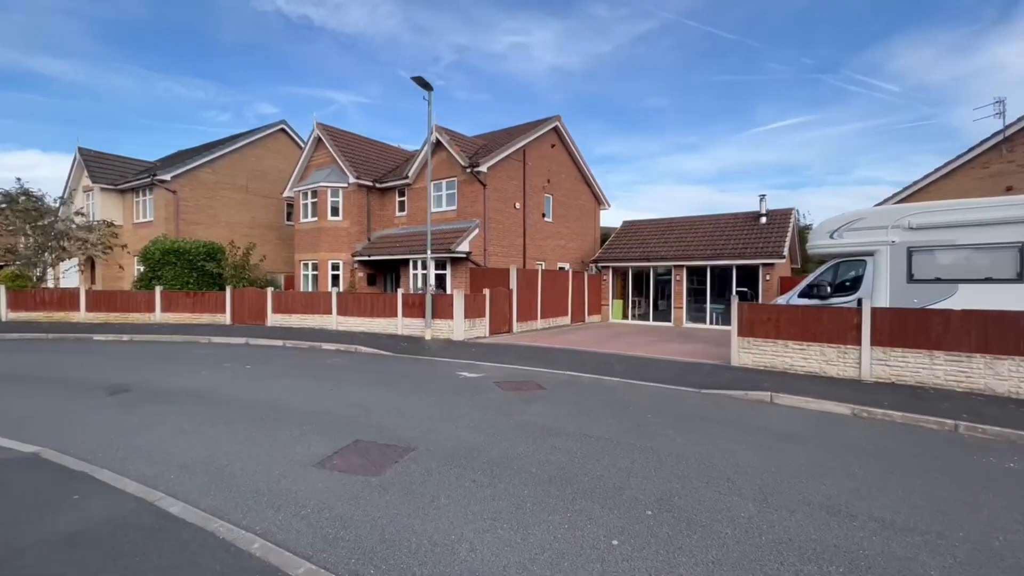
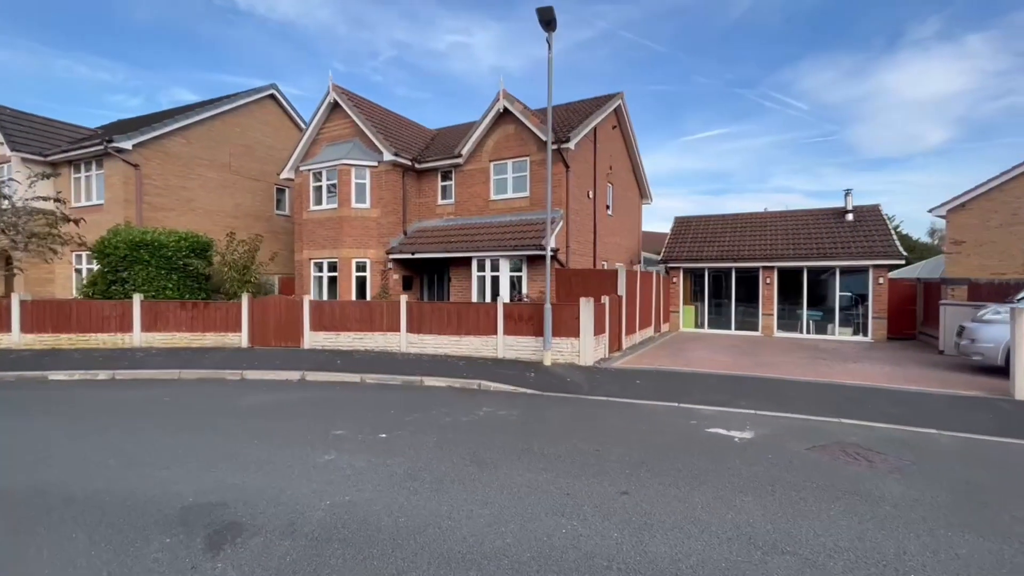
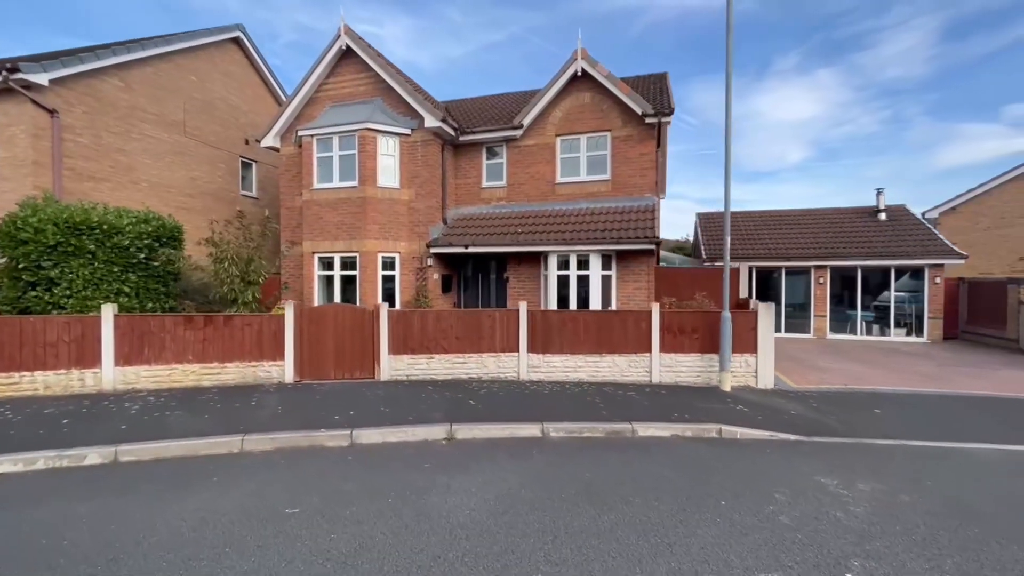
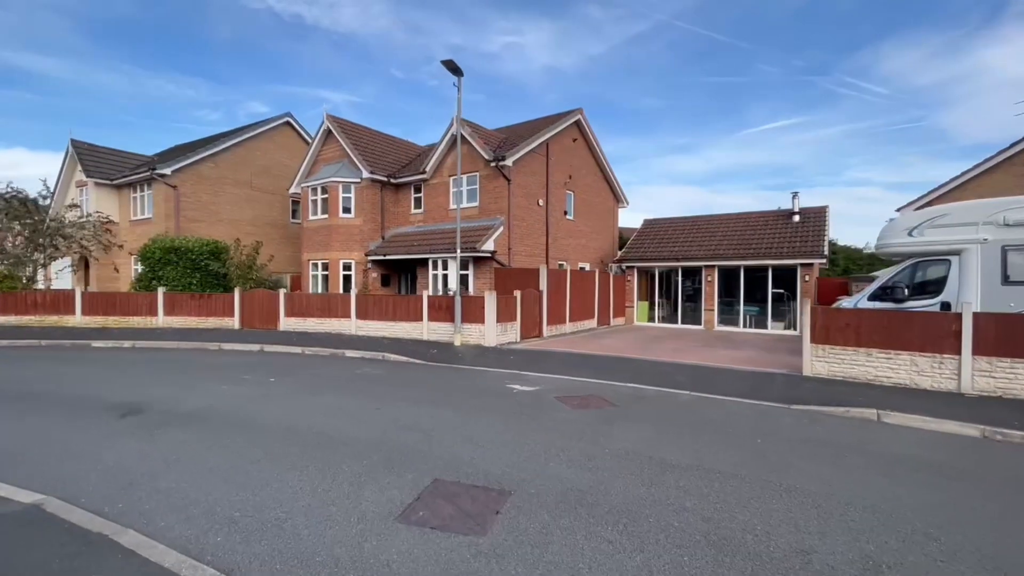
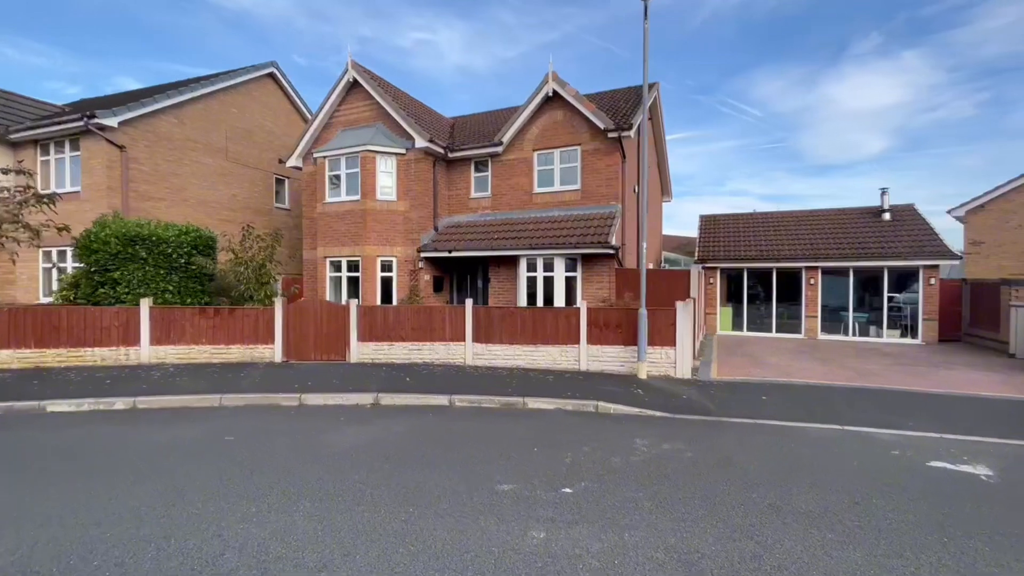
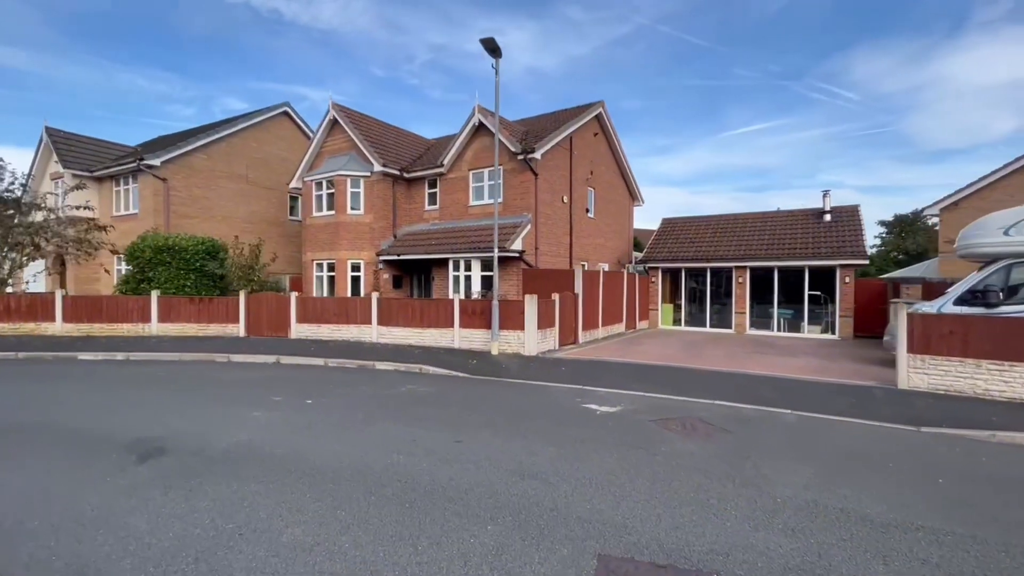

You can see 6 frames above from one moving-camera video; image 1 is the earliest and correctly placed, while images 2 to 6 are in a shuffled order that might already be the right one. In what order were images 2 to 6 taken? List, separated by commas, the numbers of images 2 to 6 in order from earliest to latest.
4, 6, 2, 5, 3
